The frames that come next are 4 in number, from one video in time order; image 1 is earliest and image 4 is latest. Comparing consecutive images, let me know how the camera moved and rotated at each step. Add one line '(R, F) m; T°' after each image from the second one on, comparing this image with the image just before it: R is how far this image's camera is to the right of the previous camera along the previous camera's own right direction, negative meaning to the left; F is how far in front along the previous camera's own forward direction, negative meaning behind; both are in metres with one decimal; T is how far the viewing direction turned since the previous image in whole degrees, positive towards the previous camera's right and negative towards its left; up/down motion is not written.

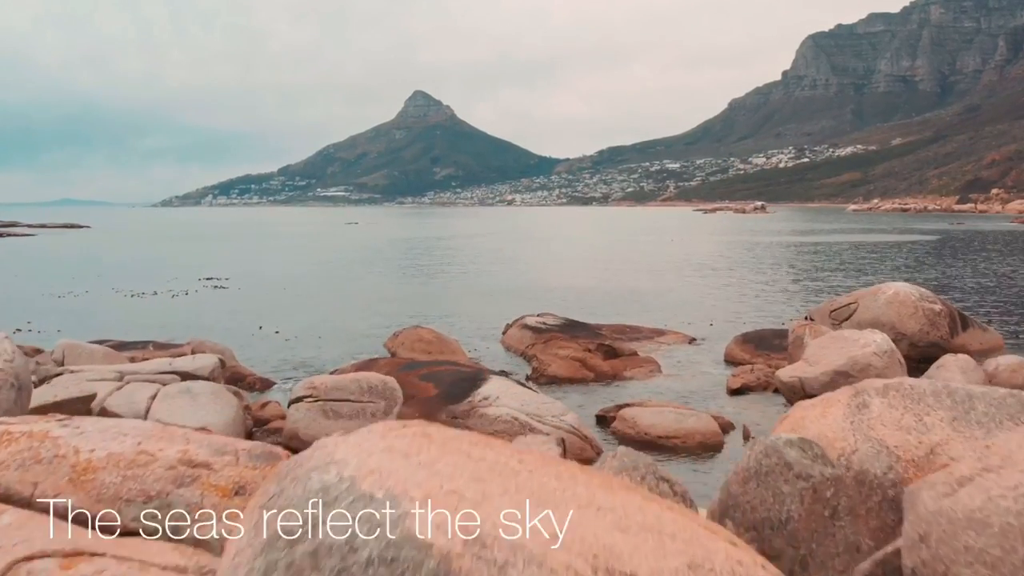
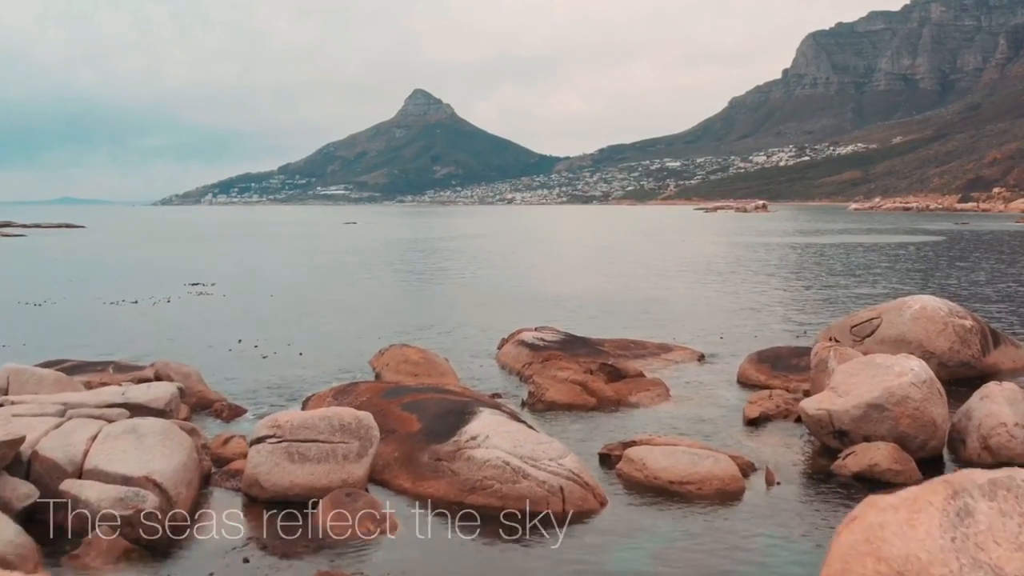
(+0.4, +4.1) m; 0°
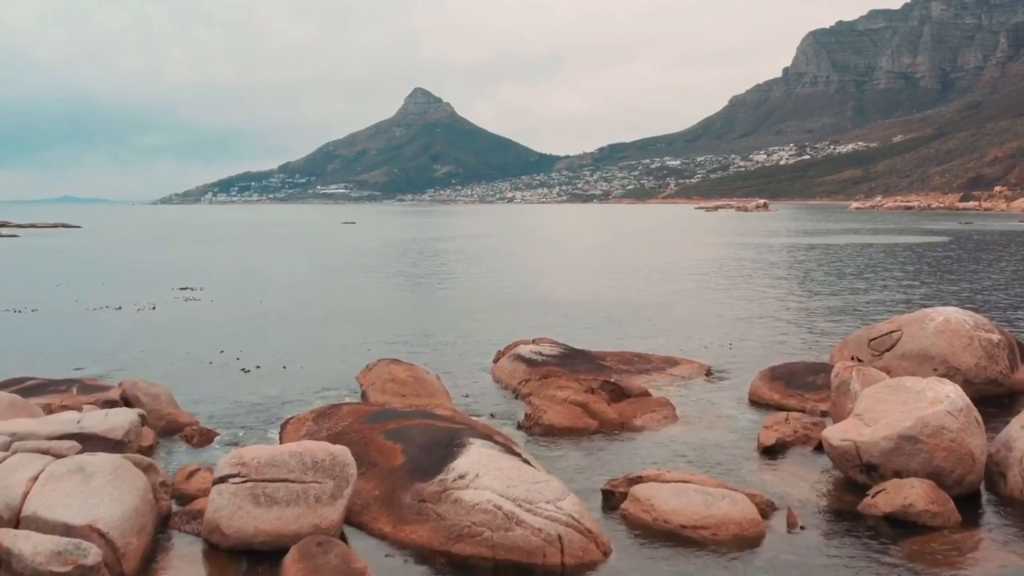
(+0.3, +3.2) m; 0°
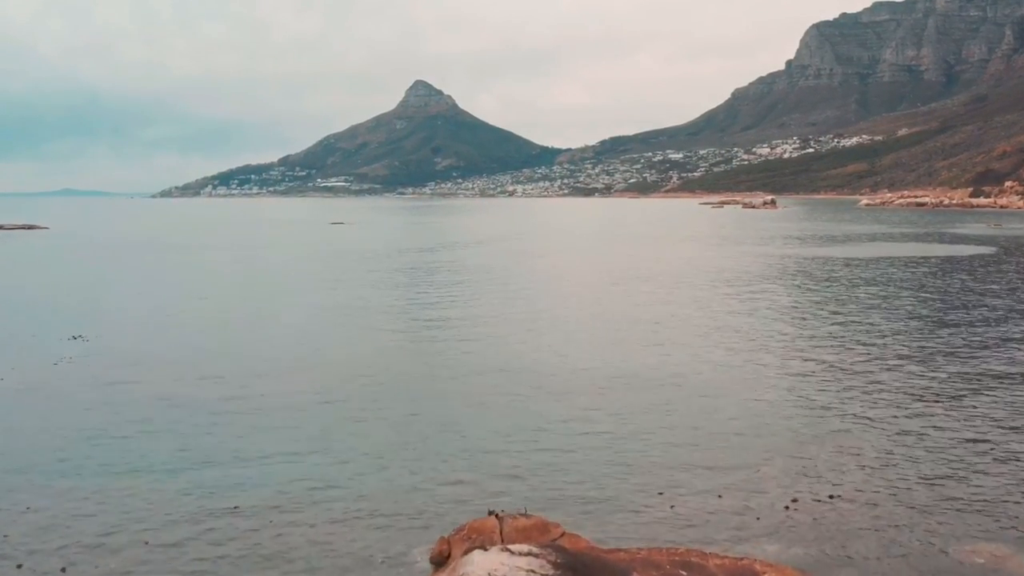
(-5.6, +12.9) m; 0°
